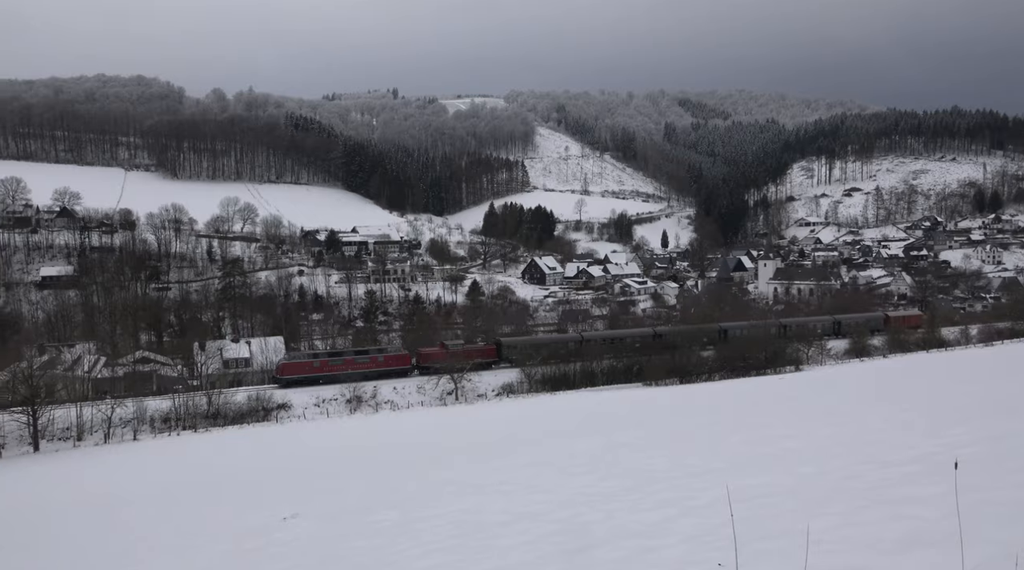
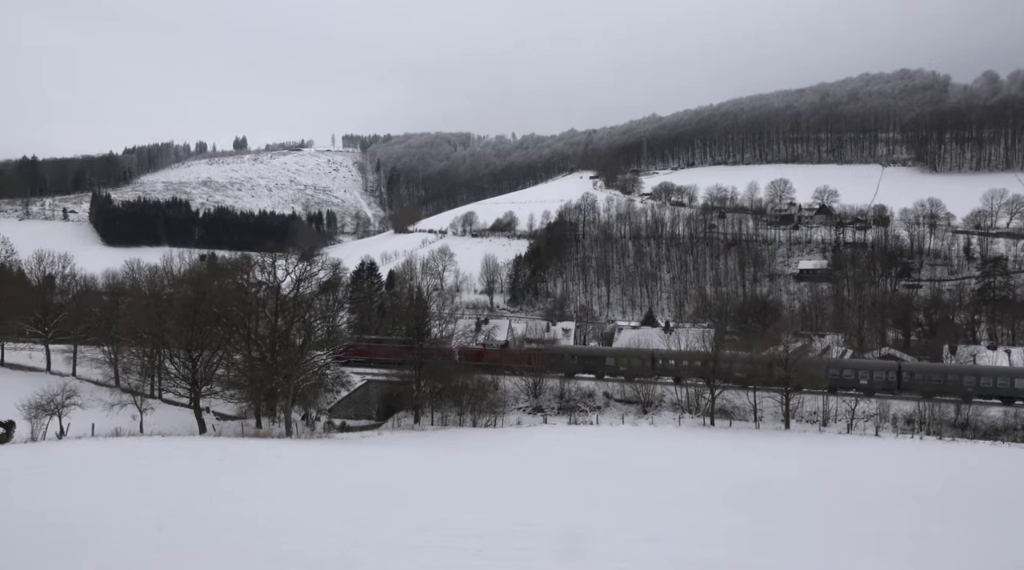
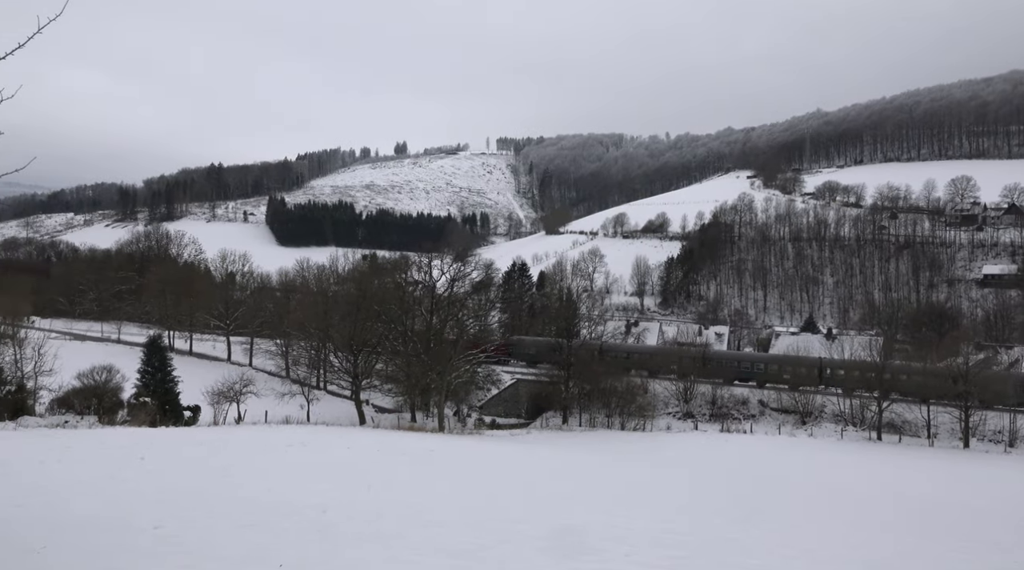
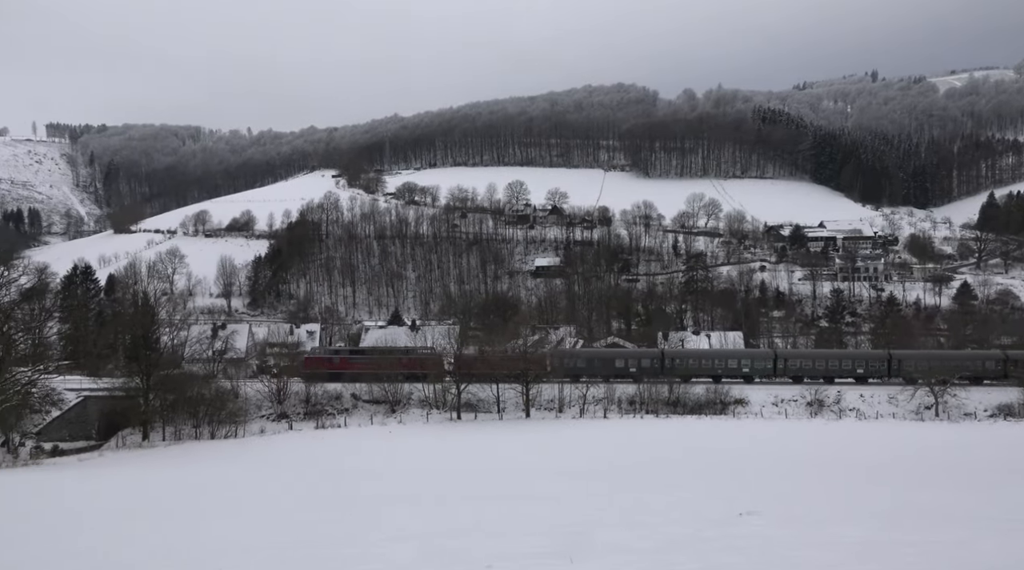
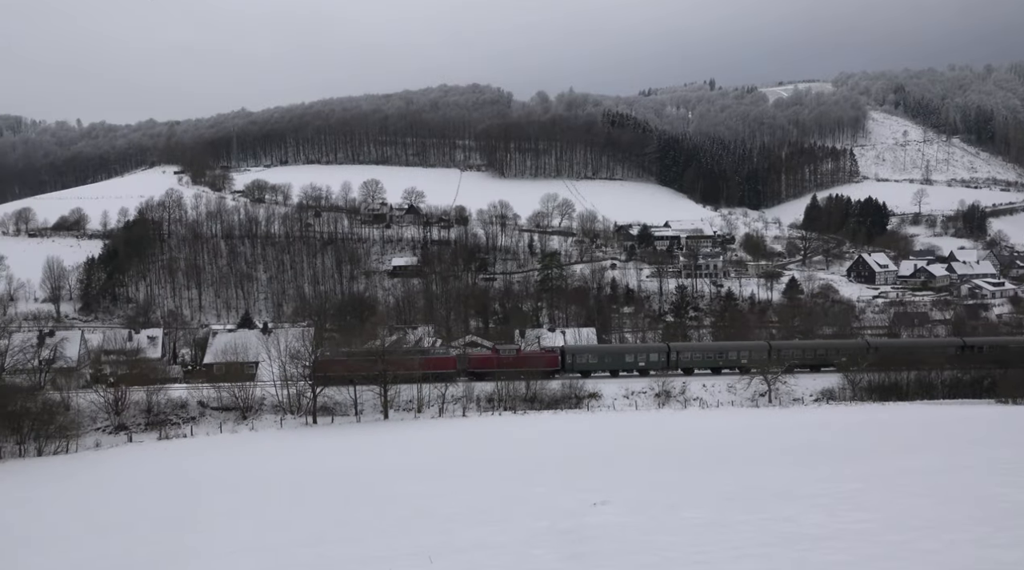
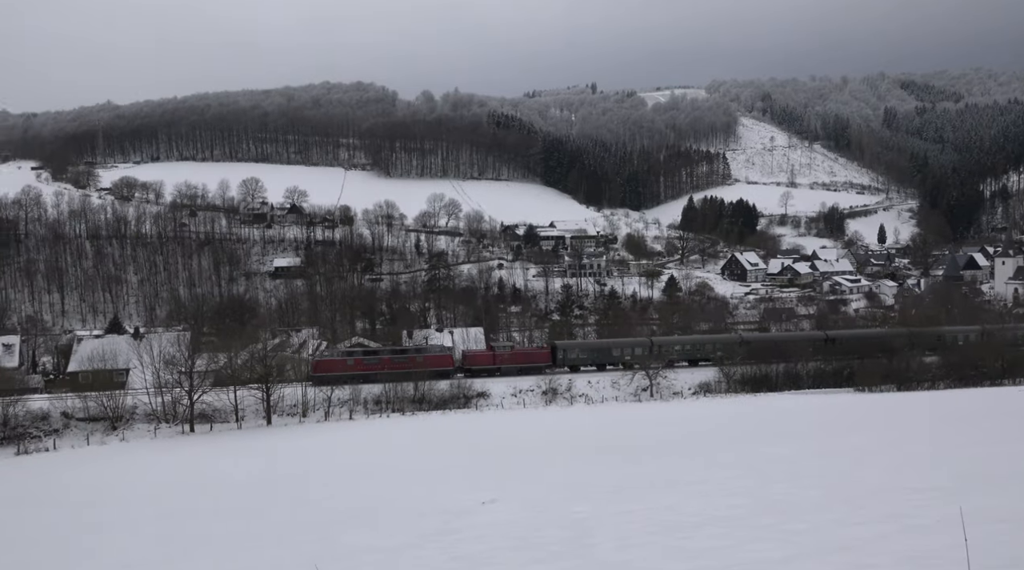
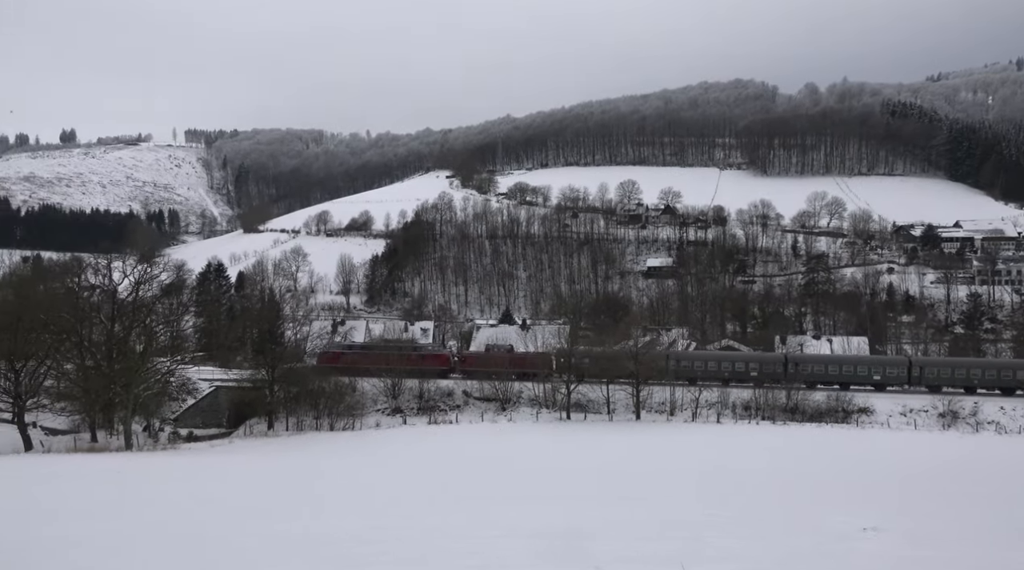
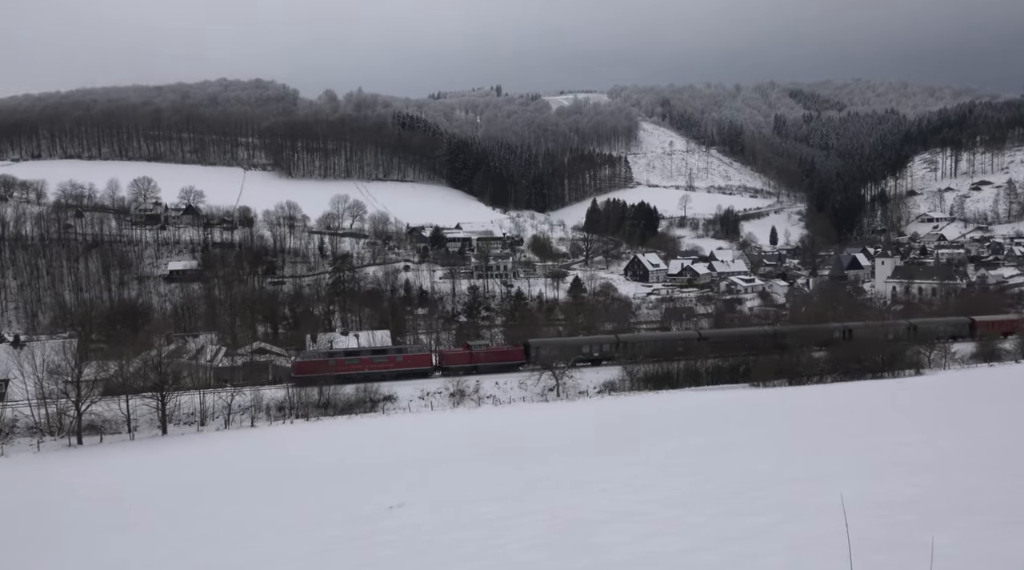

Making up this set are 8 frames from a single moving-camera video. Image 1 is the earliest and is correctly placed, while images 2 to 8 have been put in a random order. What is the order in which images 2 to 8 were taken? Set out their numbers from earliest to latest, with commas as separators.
8, 6, 5, 4, 7, 2, 3
